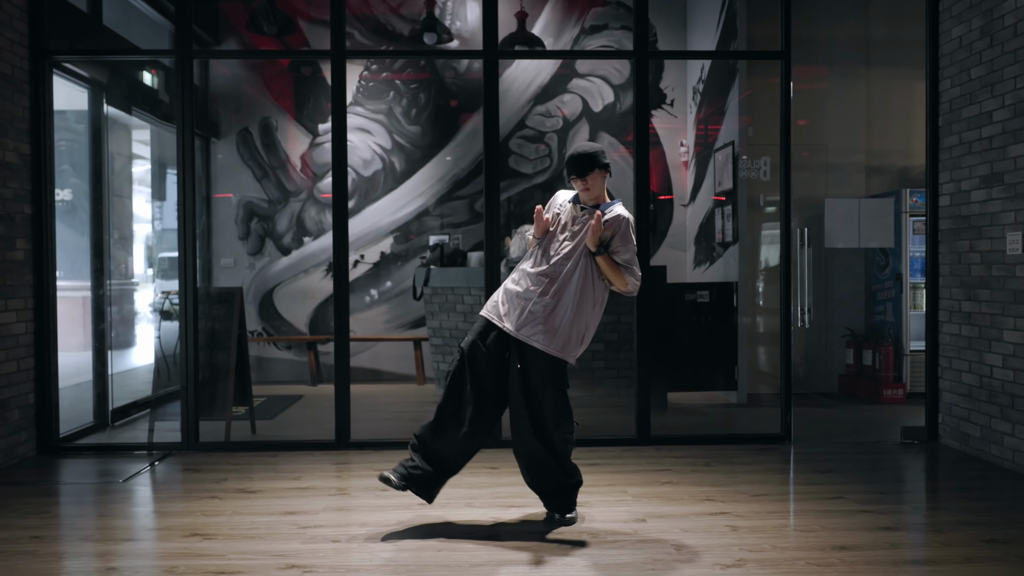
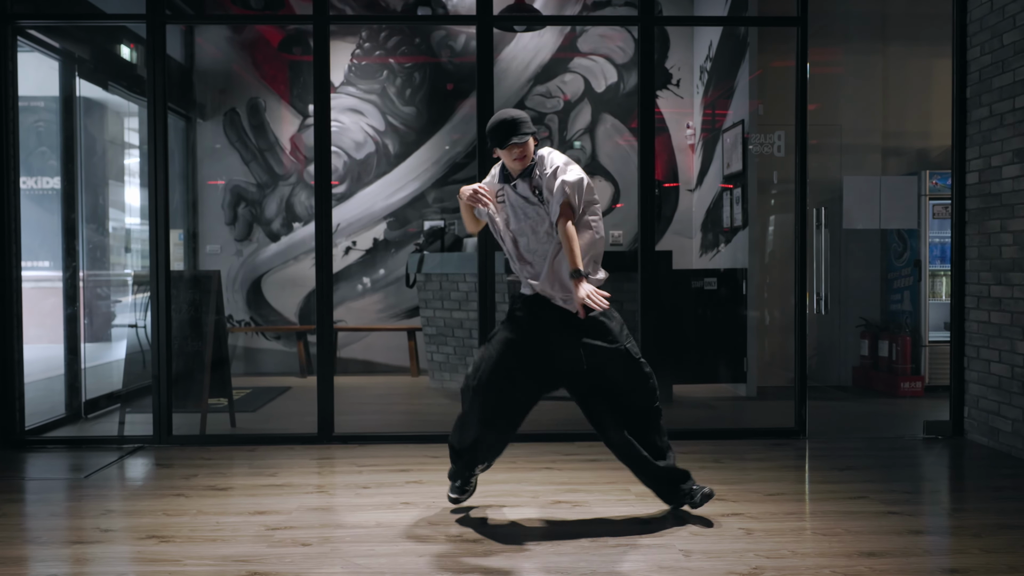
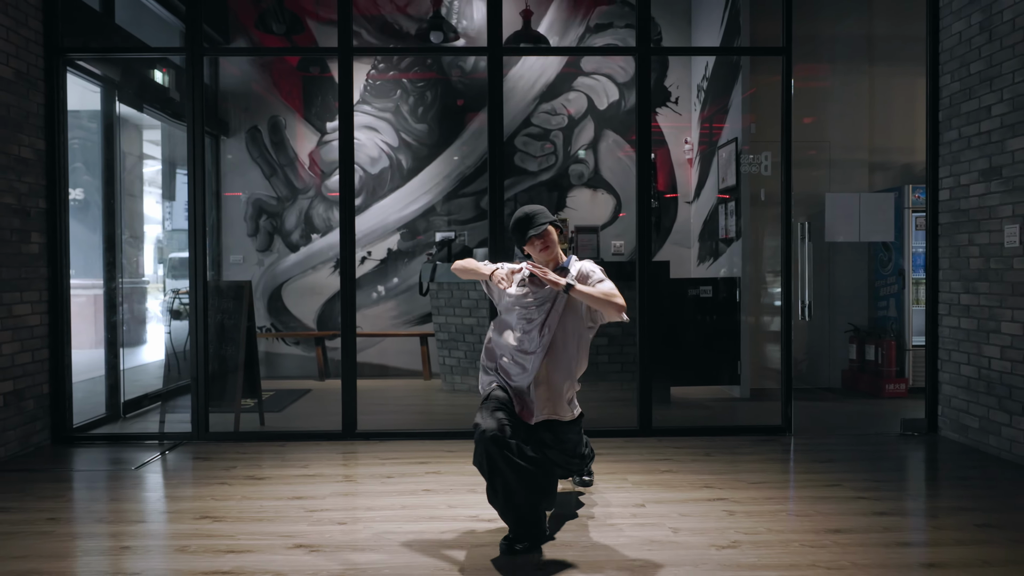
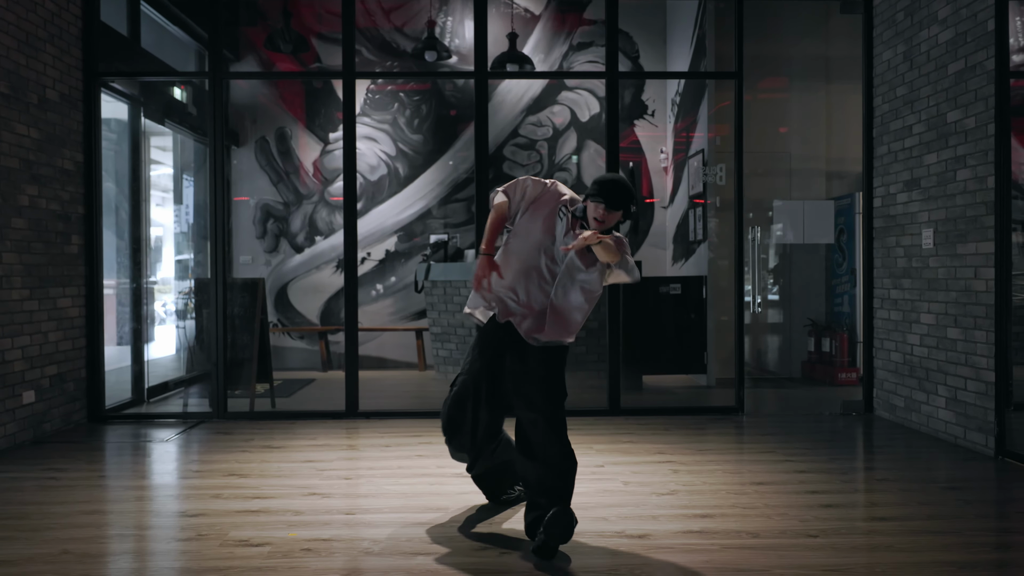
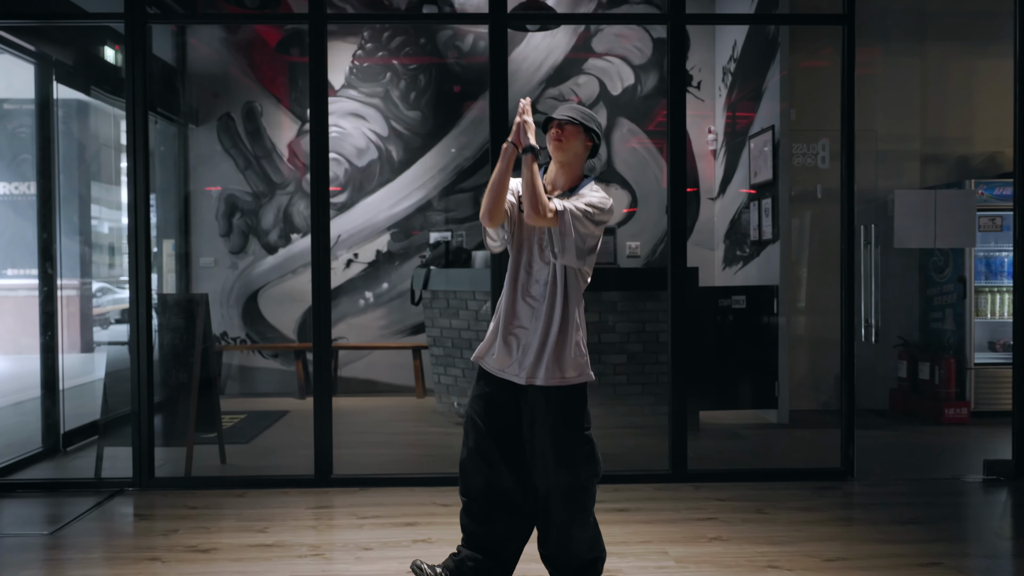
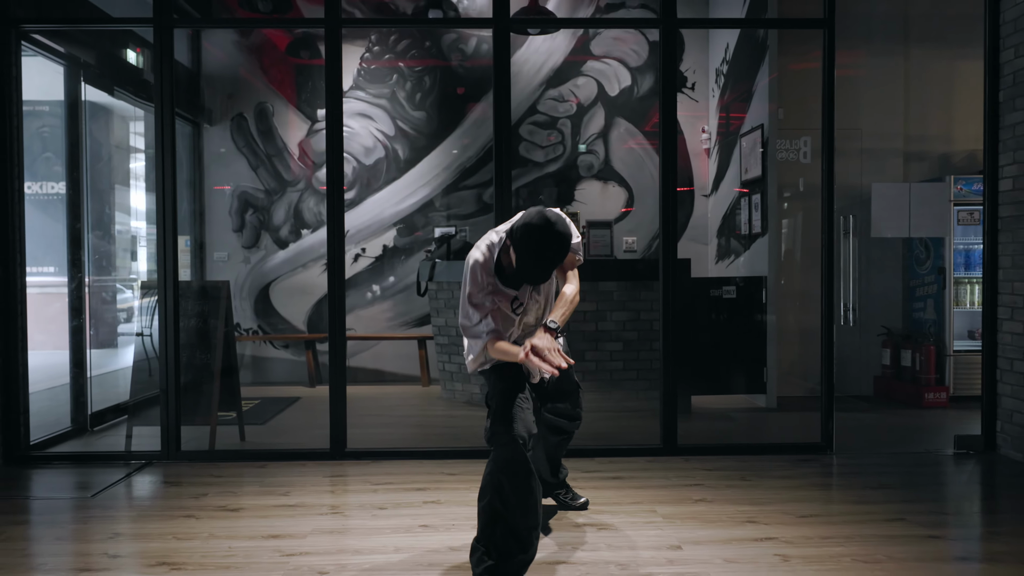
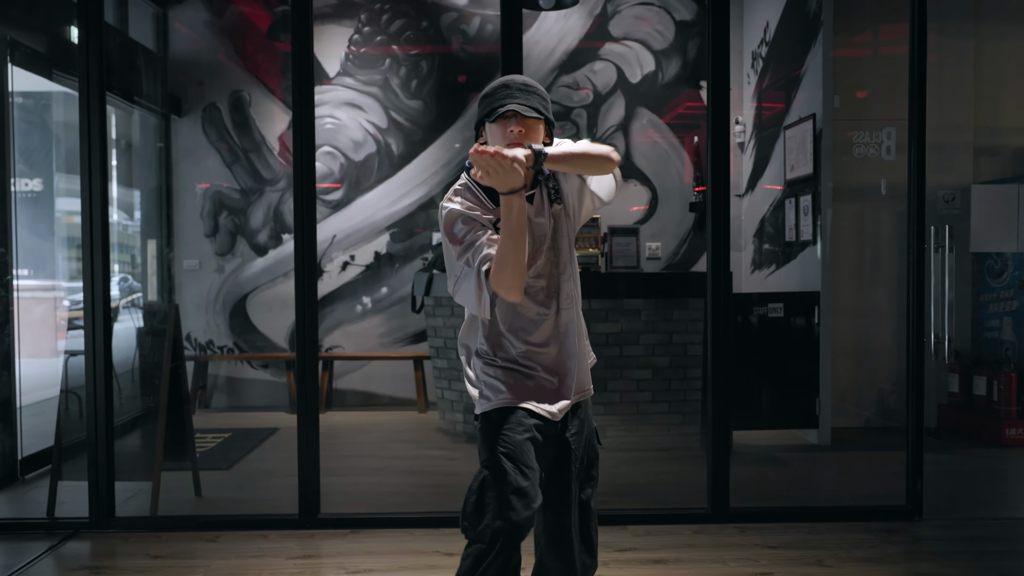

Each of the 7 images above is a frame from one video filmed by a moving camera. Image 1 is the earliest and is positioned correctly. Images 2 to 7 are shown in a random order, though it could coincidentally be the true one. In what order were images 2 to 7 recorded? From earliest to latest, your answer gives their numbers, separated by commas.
5, 7, 6, 3, 4, 2
